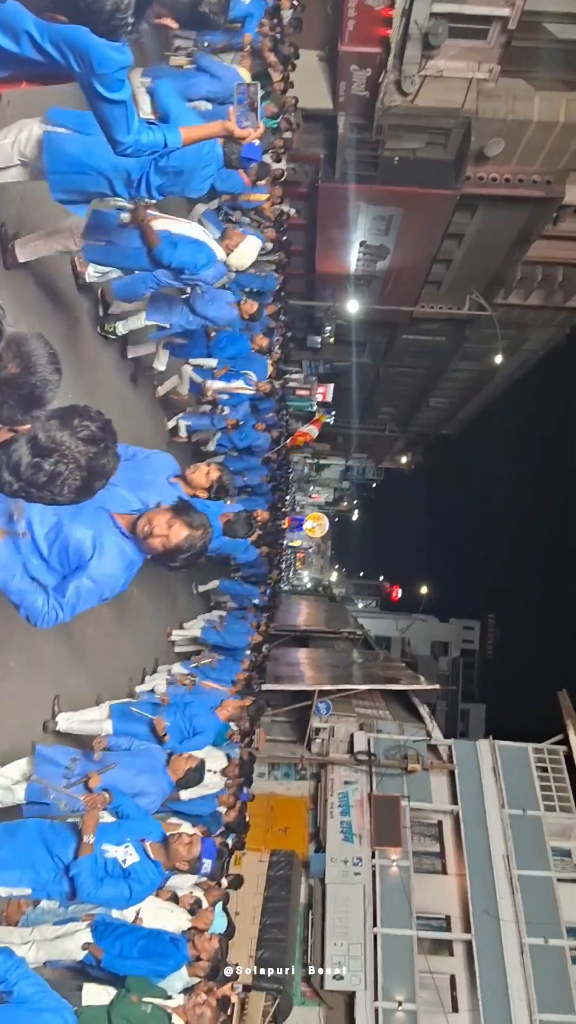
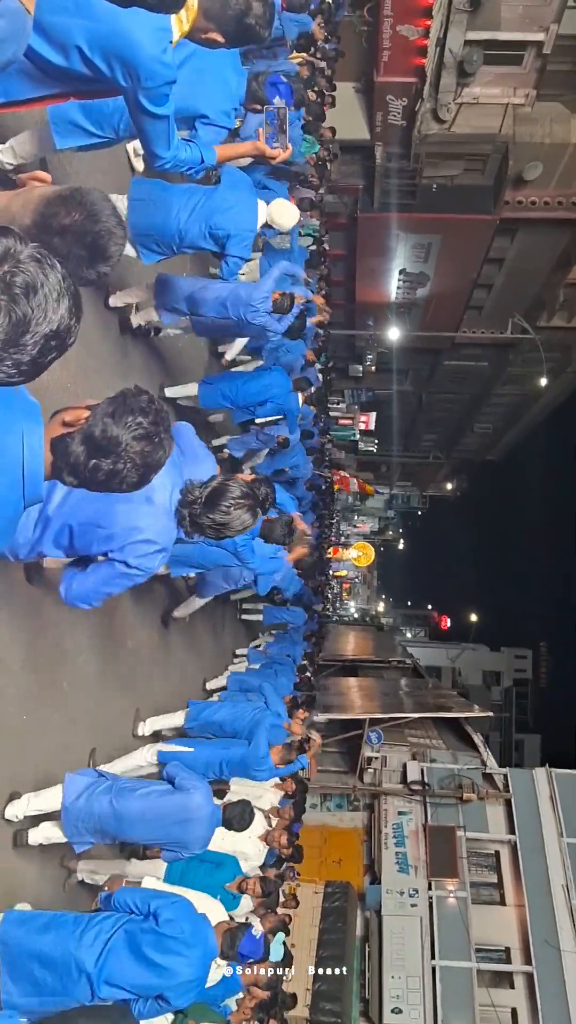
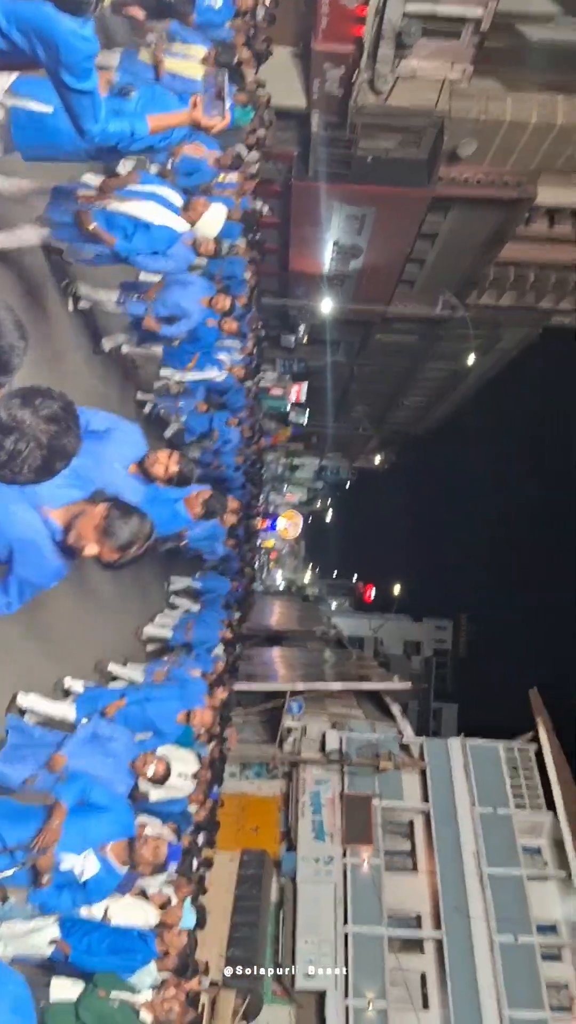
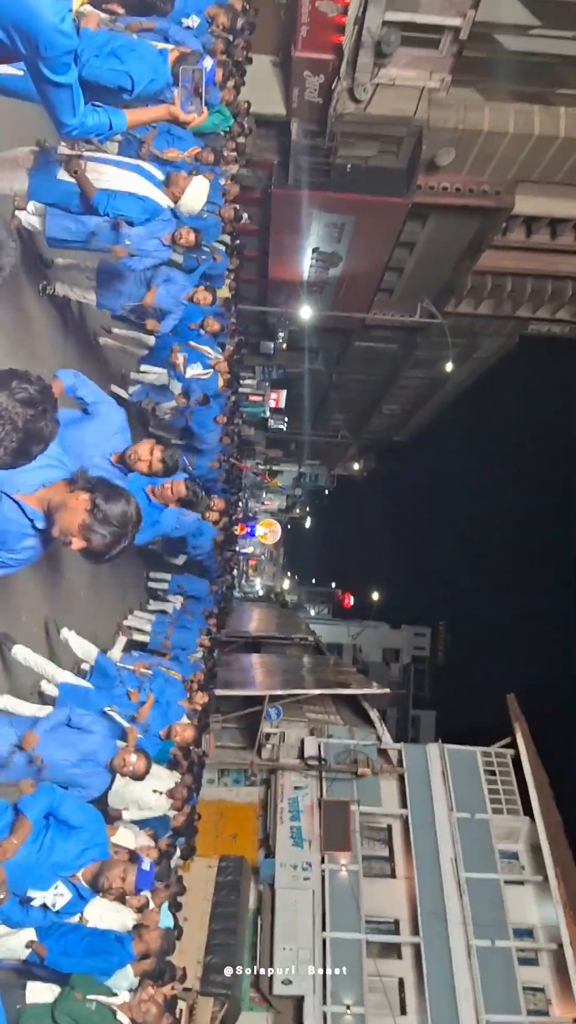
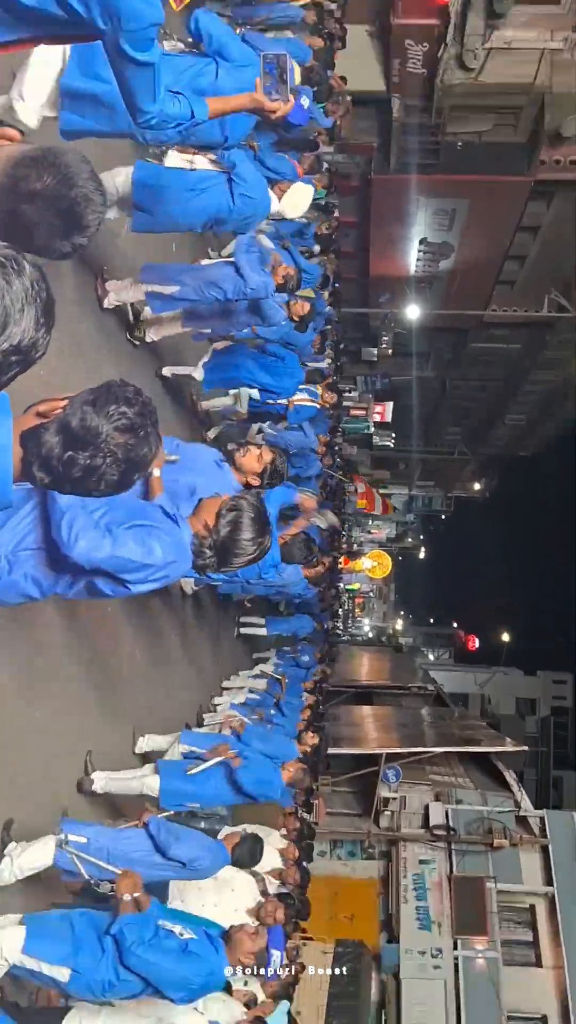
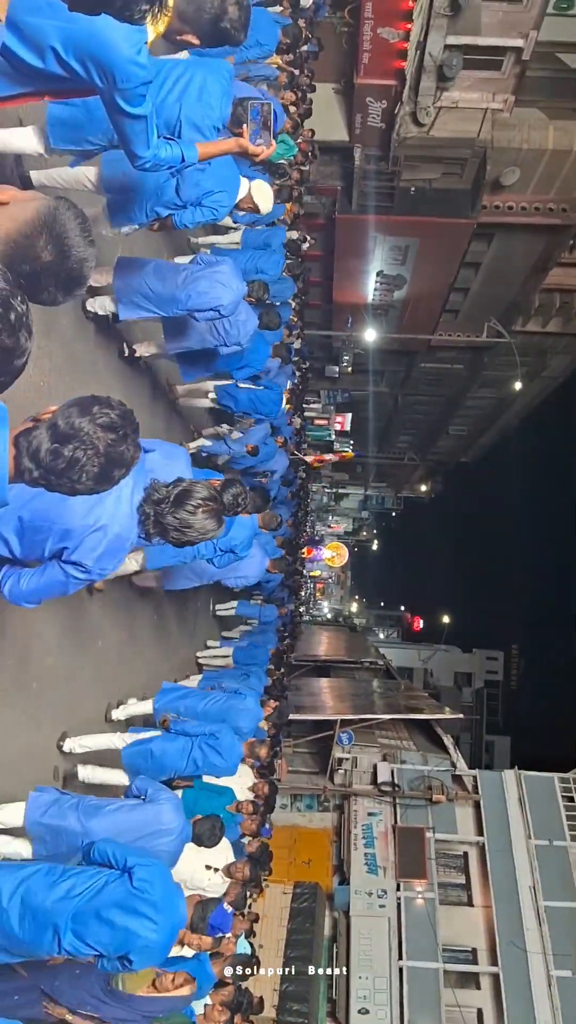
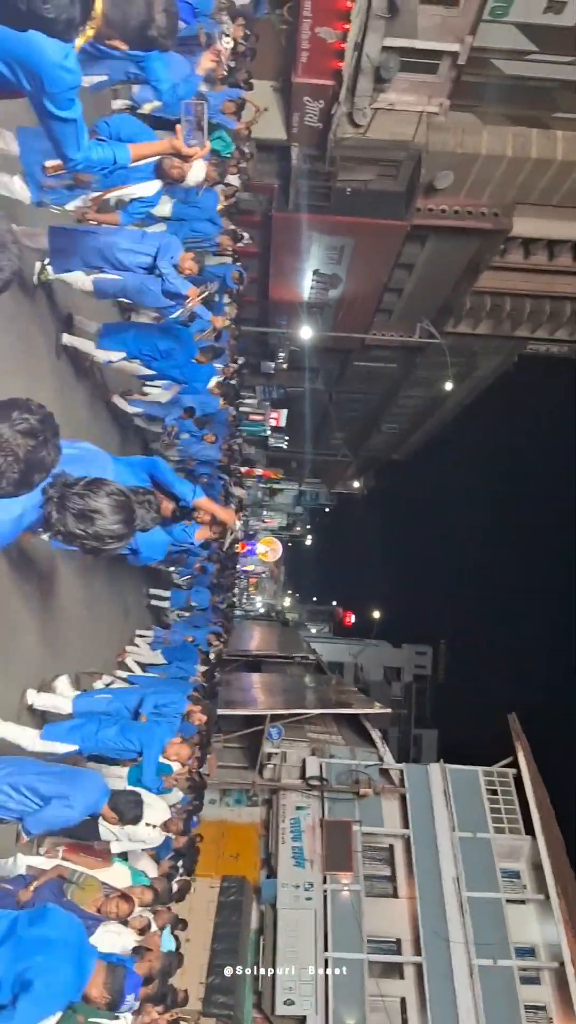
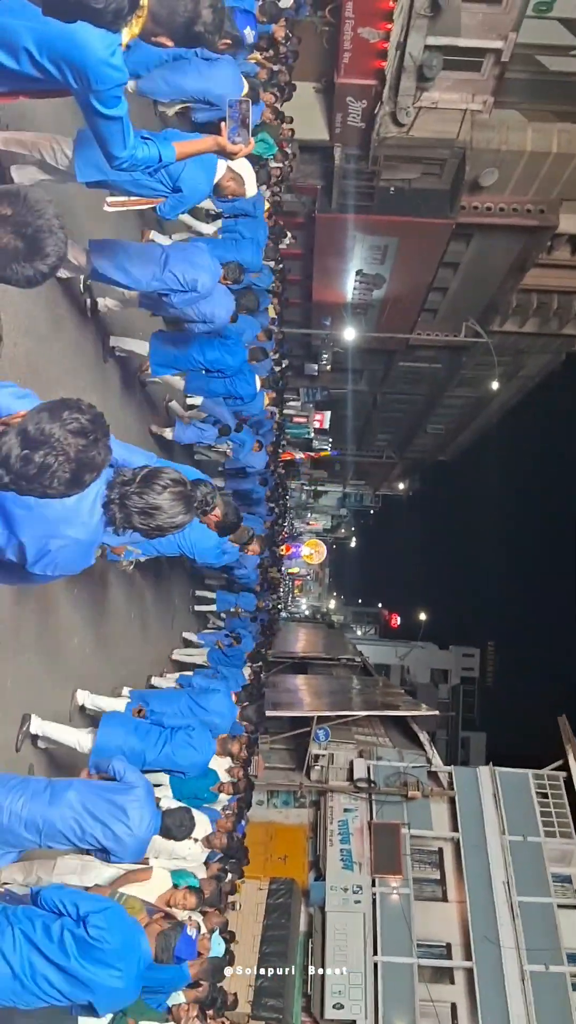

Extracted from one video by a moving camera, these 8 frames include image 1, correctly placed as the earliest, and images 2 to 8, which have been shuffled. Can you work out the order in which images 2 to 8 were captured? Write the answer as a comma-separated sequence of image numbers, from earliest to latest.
3, 4, 7, 8, 6, 2, 5
